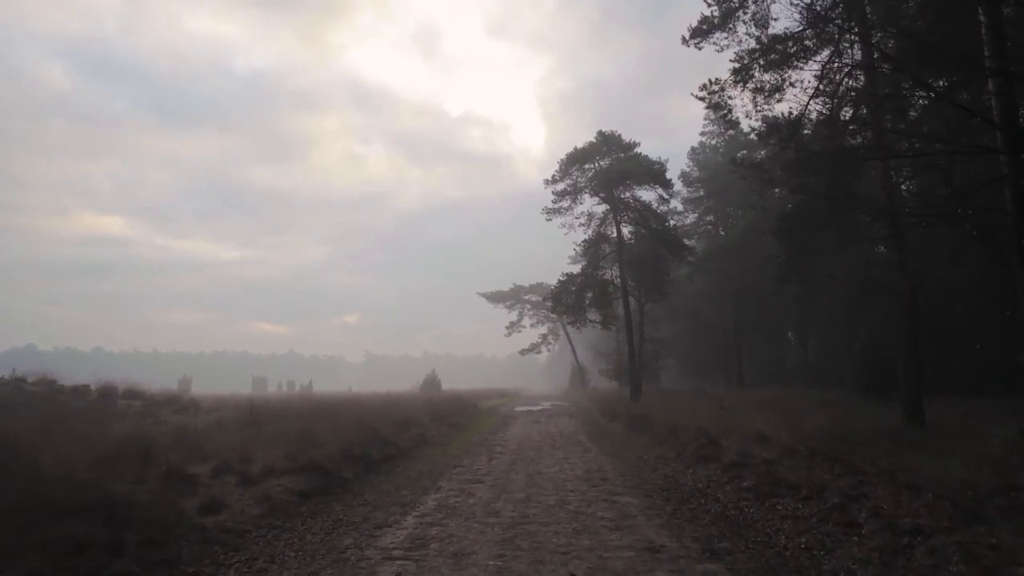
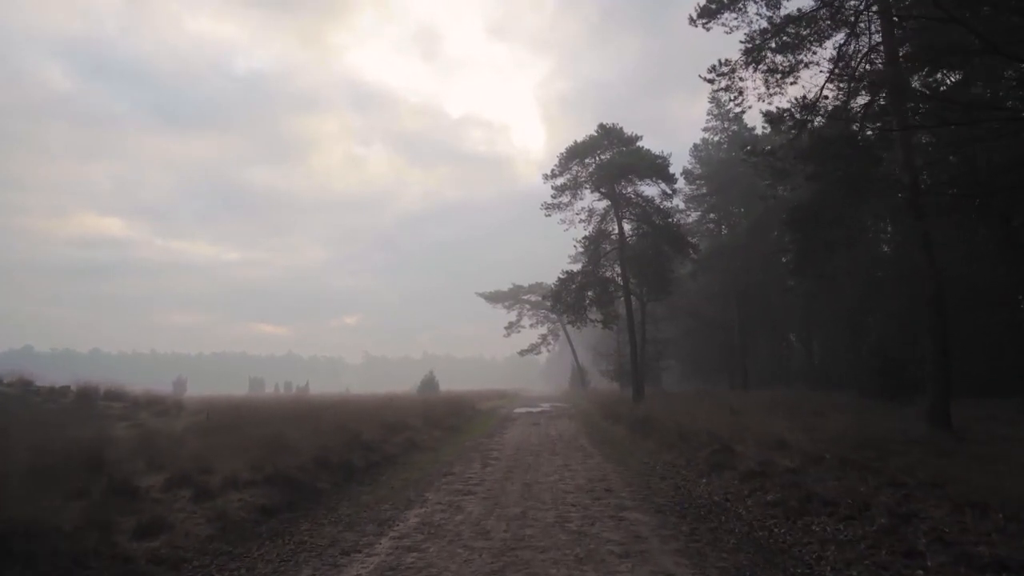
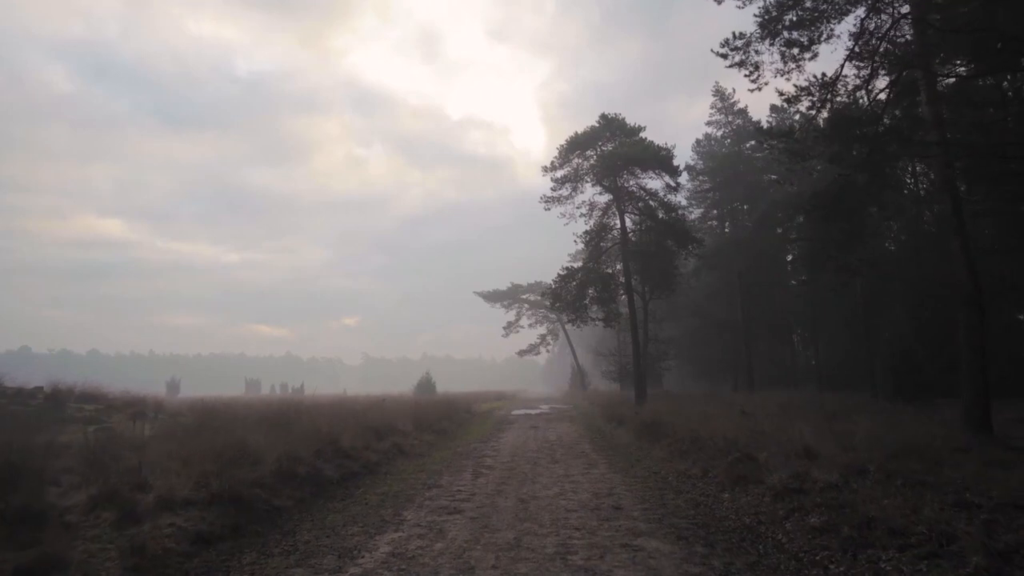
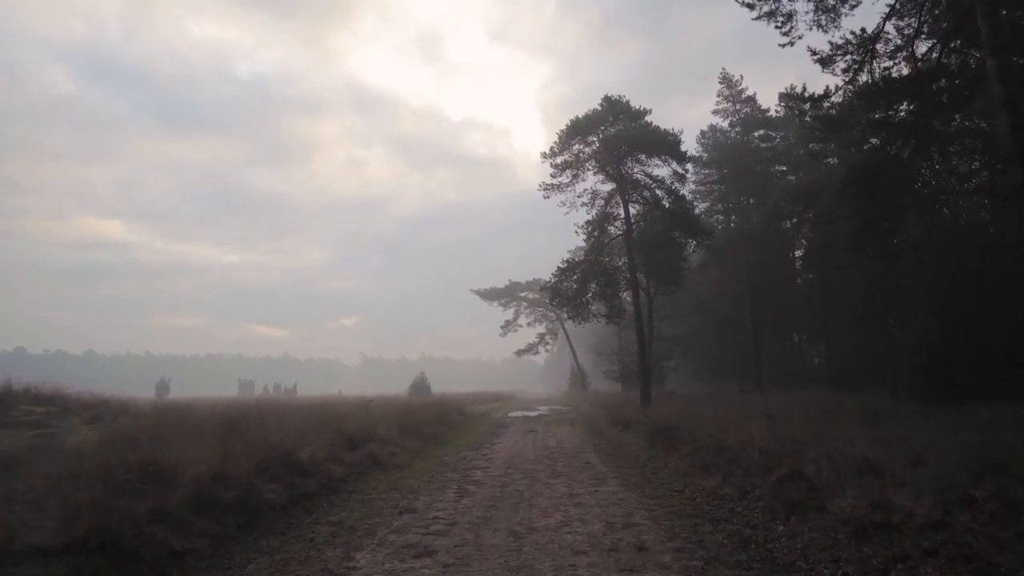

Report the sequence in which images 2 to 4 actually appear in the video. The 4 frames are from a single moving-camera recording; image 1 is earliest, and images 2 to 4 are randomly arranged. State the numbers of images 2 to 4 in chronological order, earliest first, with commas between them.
2, 3, 4
